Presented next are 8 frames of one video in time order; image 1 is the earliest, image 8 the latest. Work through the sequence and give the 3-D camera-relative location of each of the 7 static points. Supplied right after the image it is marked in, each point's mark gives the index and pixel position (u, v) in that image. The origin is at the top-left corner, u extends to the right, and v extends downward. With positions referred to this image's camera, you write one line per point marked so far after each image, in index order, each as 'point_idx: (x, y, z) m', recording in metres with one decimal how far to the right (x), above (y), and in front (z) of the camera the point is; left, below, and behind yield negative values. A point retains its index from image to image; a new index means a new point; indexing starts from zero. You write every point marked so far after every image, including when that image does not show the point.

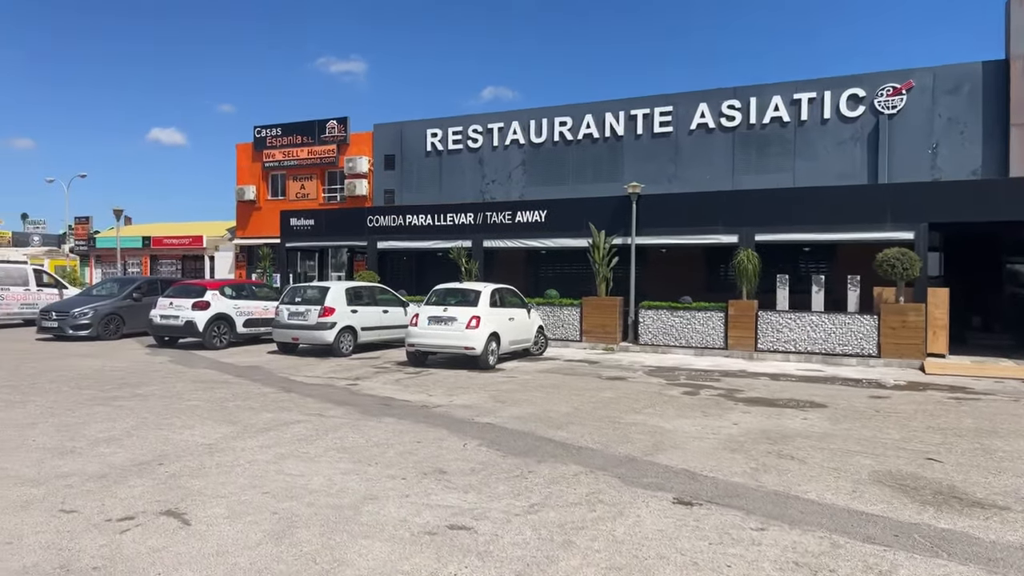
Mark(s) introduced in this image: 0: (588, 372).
0: (+1.4, -1.5, +12.7) m
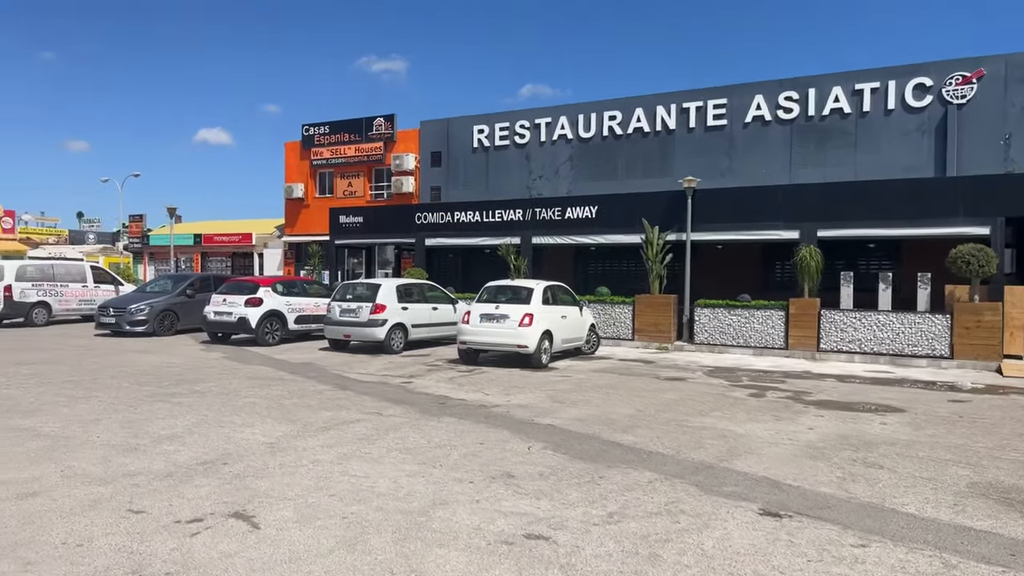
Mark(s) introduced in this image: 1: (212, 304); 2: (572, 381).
0: (+2.3, -1.5, +12.4) m
1: (-6.9, -0.4, +16.5) m
2: (+1.0, -1.5, +11.3) m
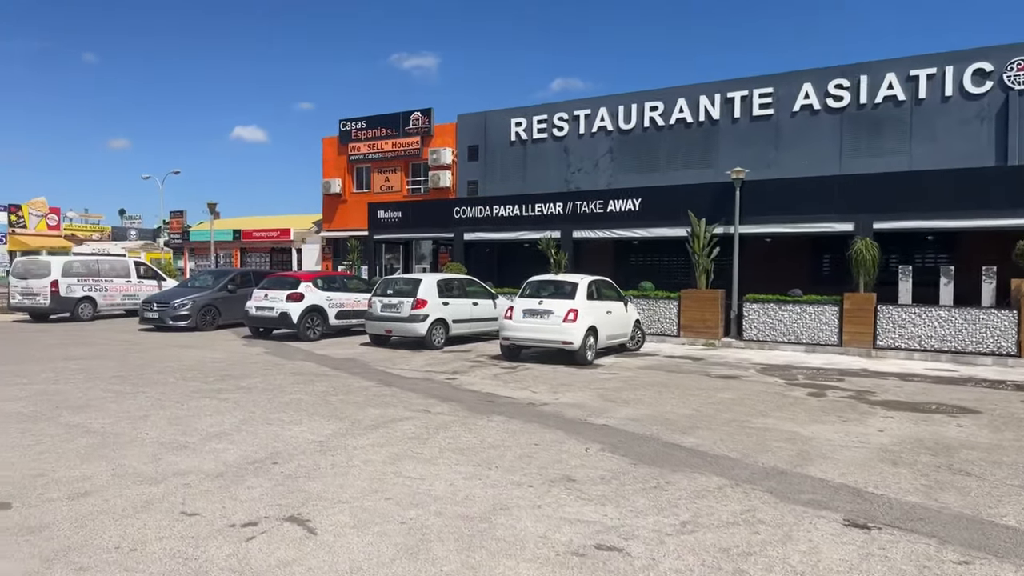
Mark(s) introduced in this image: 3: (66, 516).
0: (+3.1, -1.4, +12.0) m
1: (-6.0, -0.3, +16.5) m
2: (+1.7, -1.4, +11.0) m
3: (-3.0, -1.5, +4.8) m
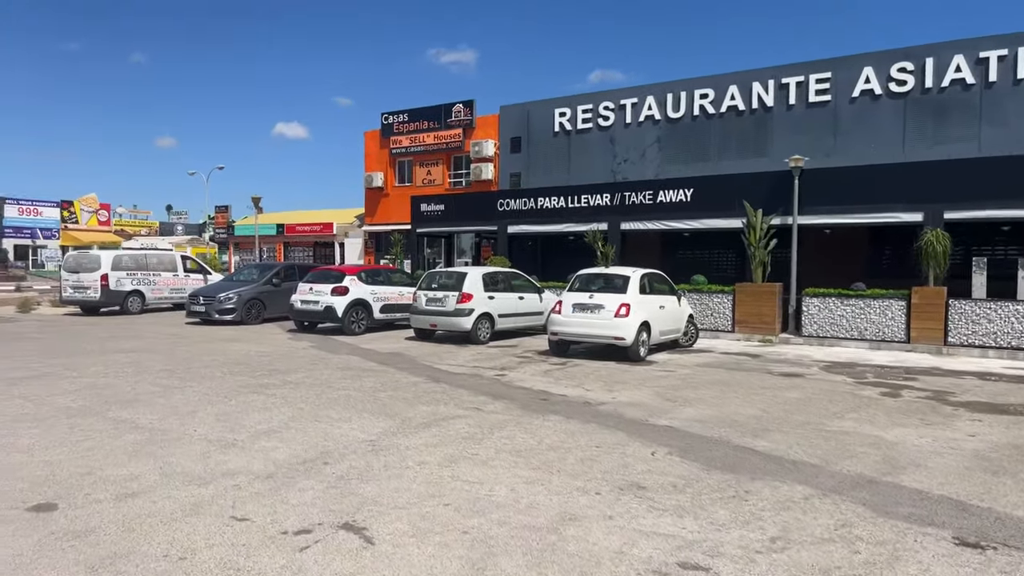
0: (+3.9, -1.3, +11.4) m
1: (-4.9, -0.1, +16.4) m
2: (+2.4, -1.3, +10.5) m
3: (-2.6, -1.5, +4.6) m
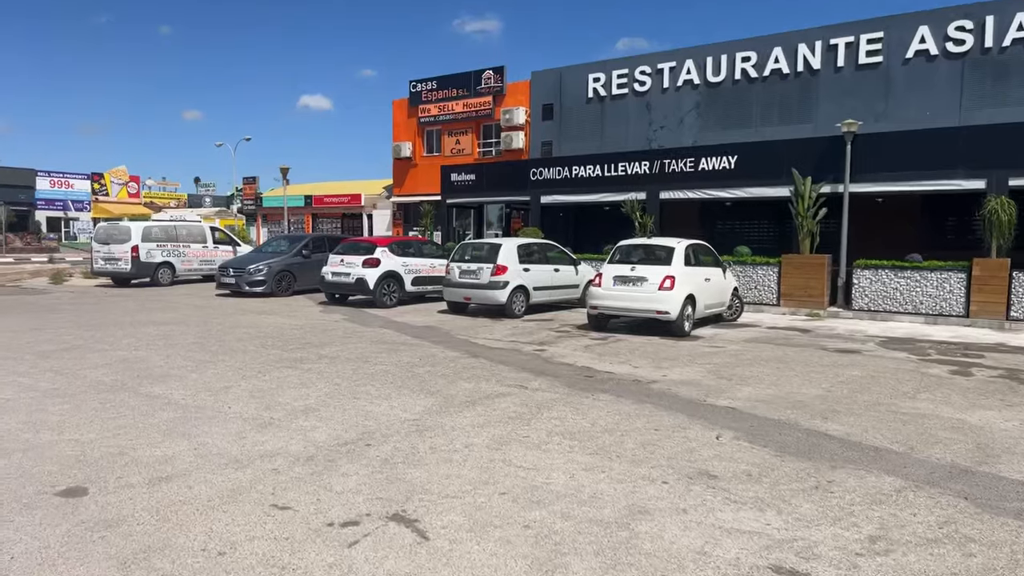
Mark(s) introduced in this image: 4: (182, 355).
0: (+4.5, -0.8, +10.9) m
1: (-4.1, +0.5, +16.1) m
2: (+3.0, -0.9, +10.0) m
3: (-2.2, -1.3, +4.3) m
4: (-4.4, -0.9, +9.4) m
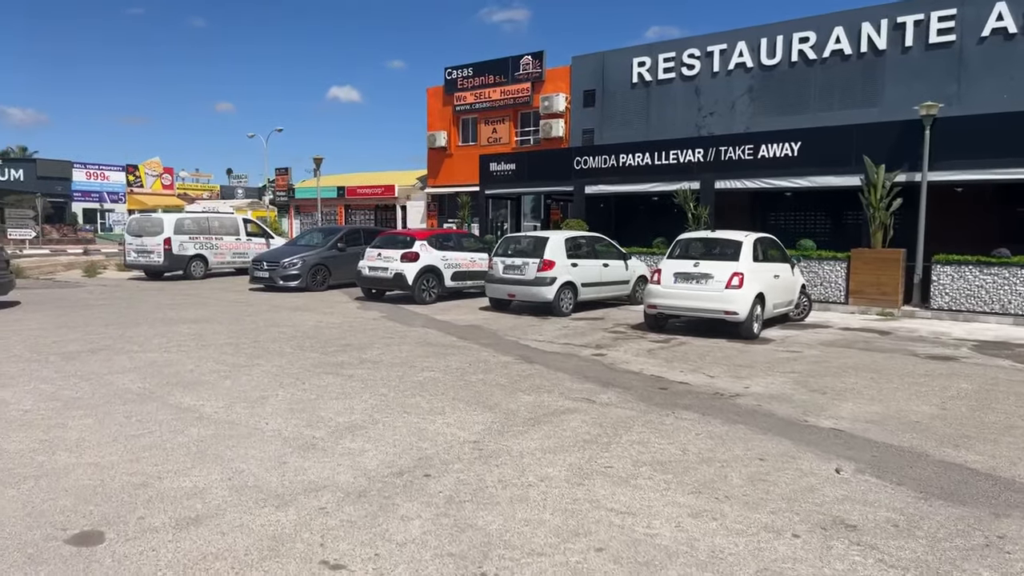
0: (+5.3, -0.8, +9.9) m
1: (-3.2, +0.6, +15.4) m
2: (+3.8, -0.9, +9.1) m
3: (-1.7, -1.4, +3.5) m
4: (-3.7, -0.9, +8.8) m
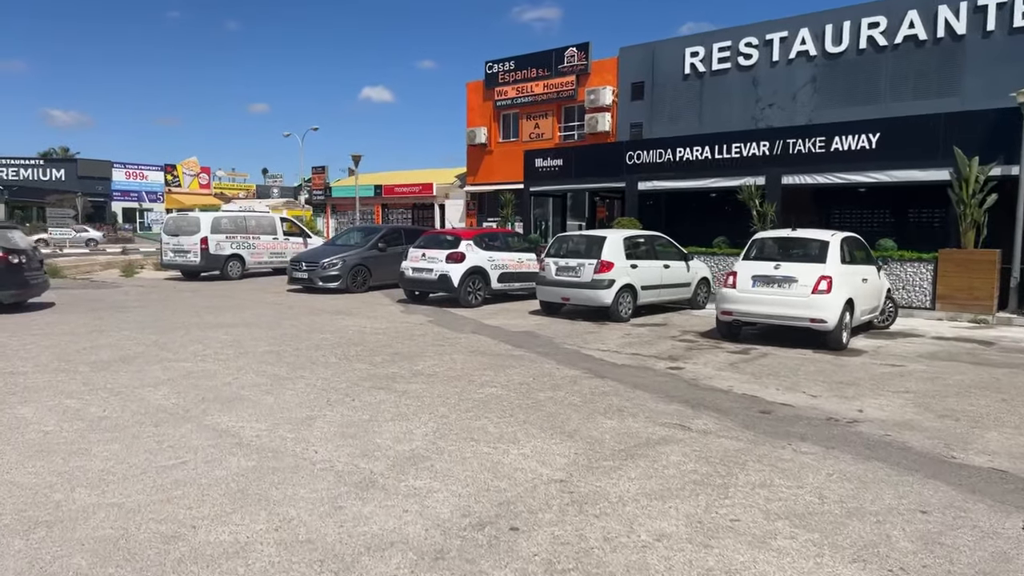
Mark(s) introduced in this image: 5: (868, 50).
0: (+6.1, -0.9, +8.7) m
1: (-2.1, +0.6, +14.6) m
2: (+4.5, -1.0, +8.0) m
3: (-1.2, -1.4, +2.7) m
4: (-2.9, -0.9, +8.0) m
5: (+8.9, +6.0, +18.0) m
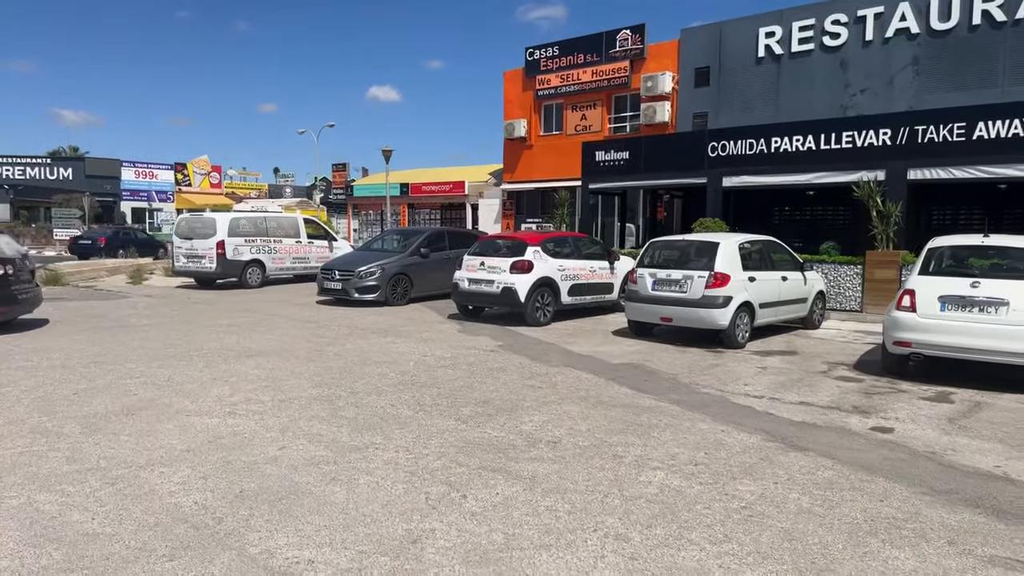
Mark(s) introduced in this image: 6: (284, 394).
0: (+7.3, -1.2, +6.4) m
1: (-0.8, +0.3, +12.4) m
2: (+5.7, -1.2, +5.7) m
3: (0.0, -1.7, +0.5) m
4: (-1.7, -1.2, +5.8) m
5: (+10.3, +5.8, +15.7) m
6: (-2.3, -1.0, +7.0) m
